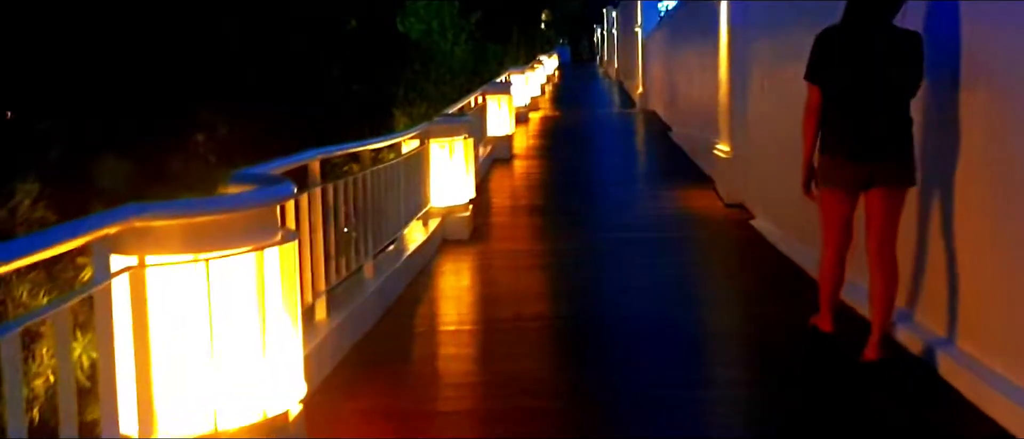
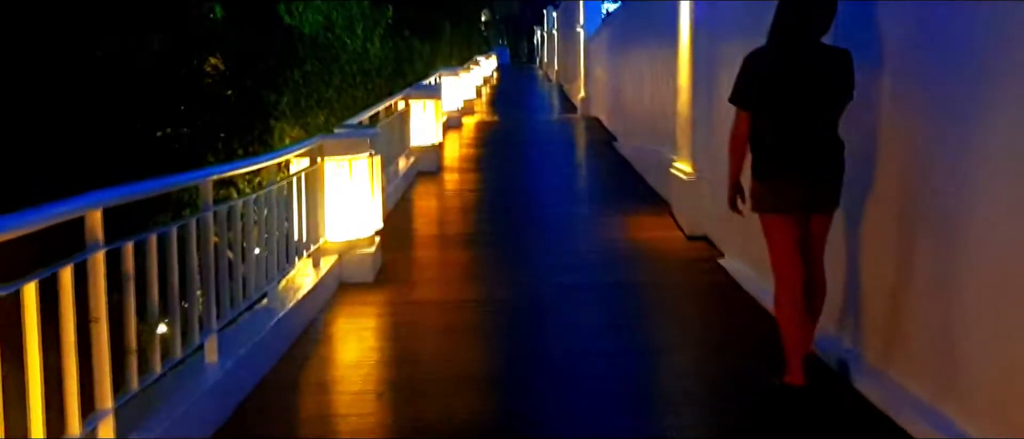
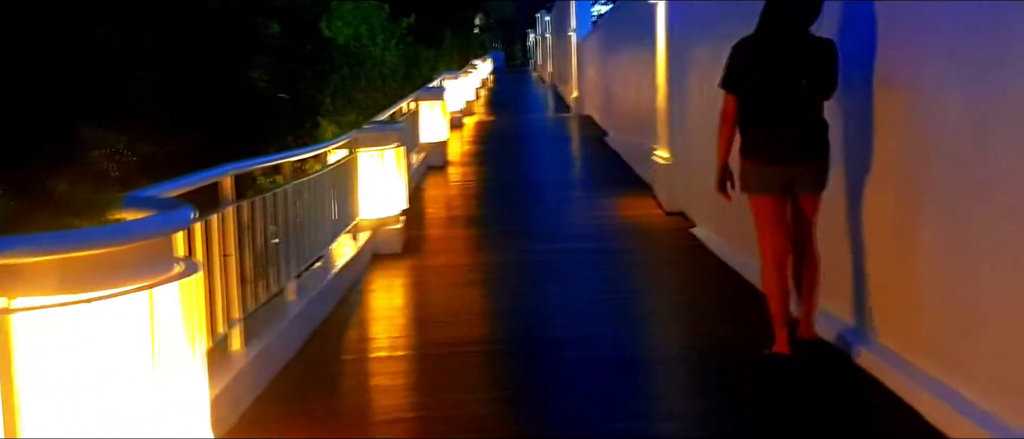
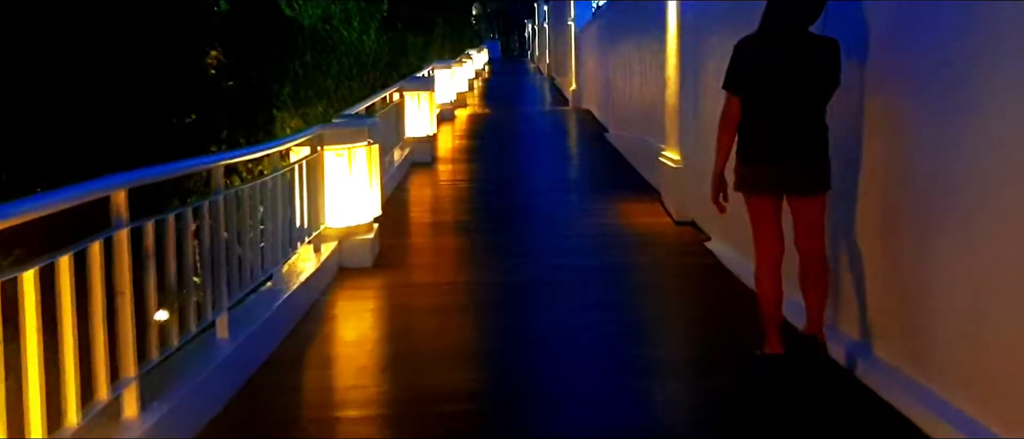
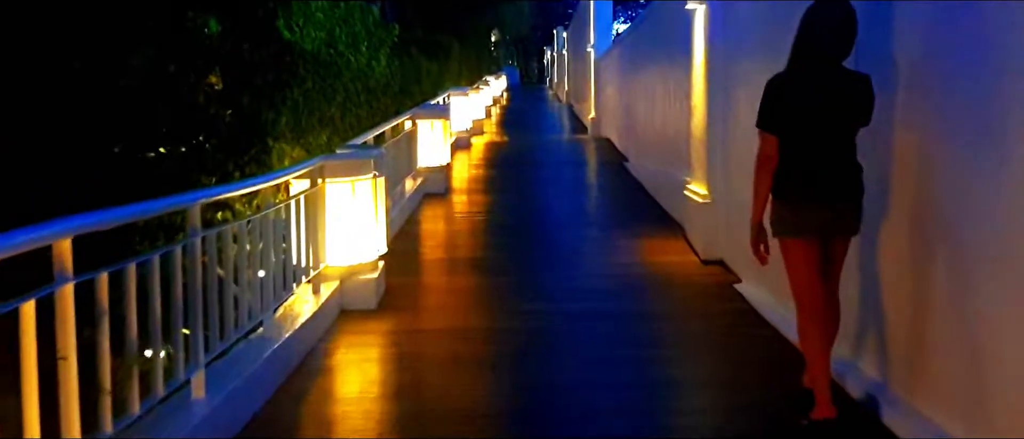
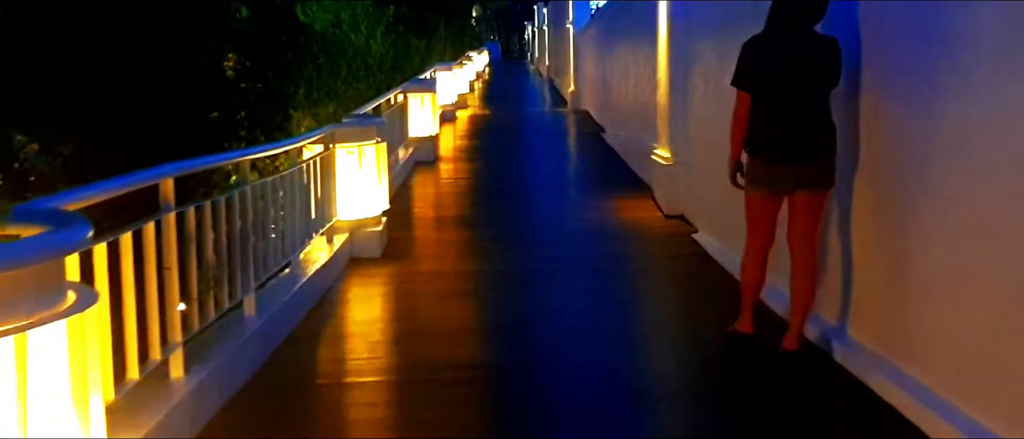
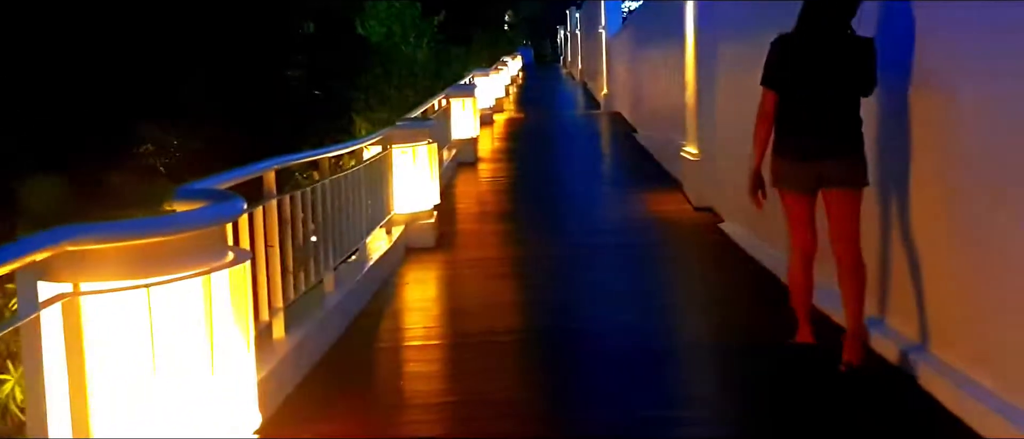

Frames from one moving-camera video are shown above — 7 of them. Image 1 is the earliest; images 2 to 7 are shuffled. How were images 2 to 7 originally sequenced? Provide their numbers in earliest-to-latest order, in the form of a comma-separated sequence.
7, 3, 6, 4, 2, 5
